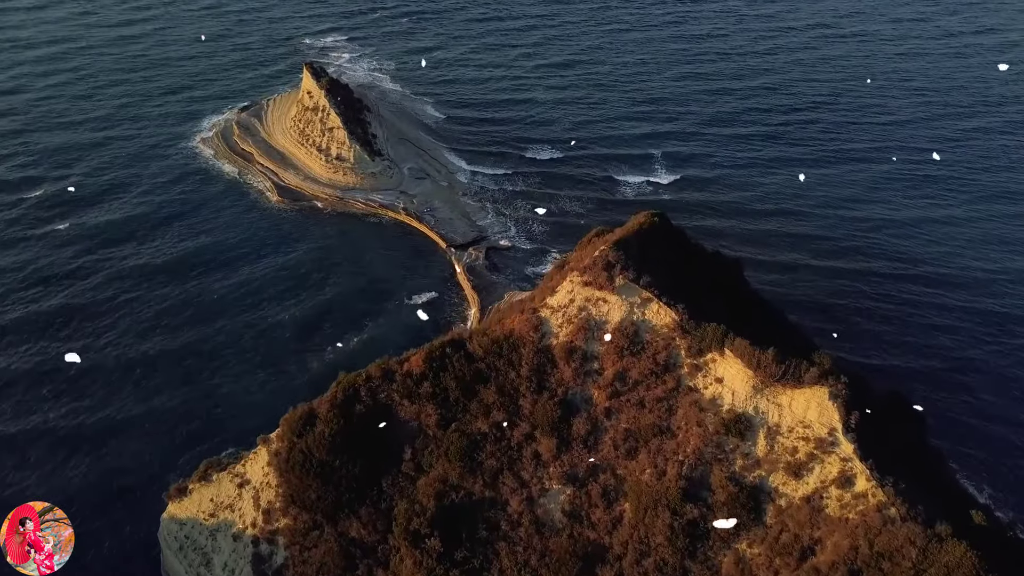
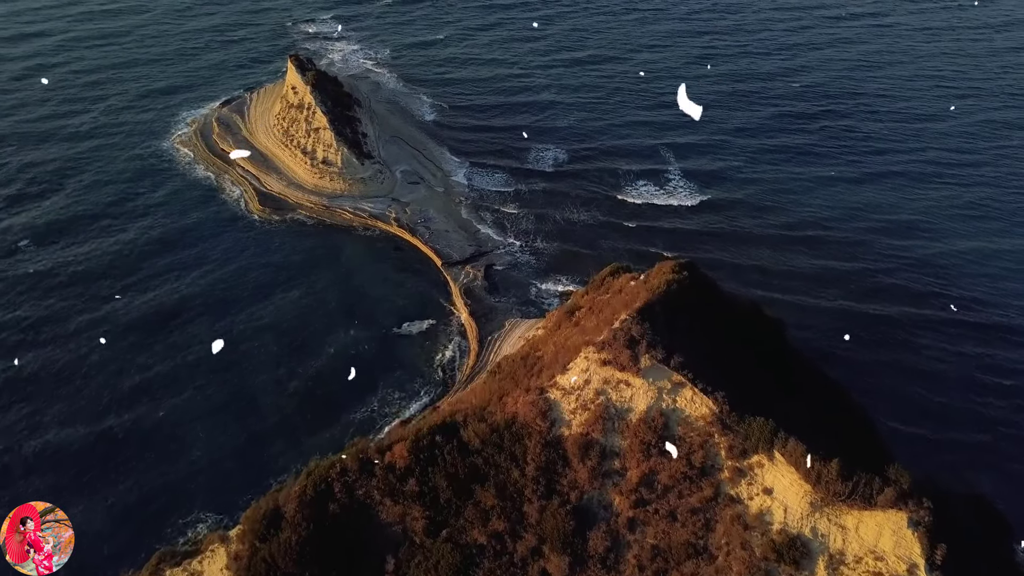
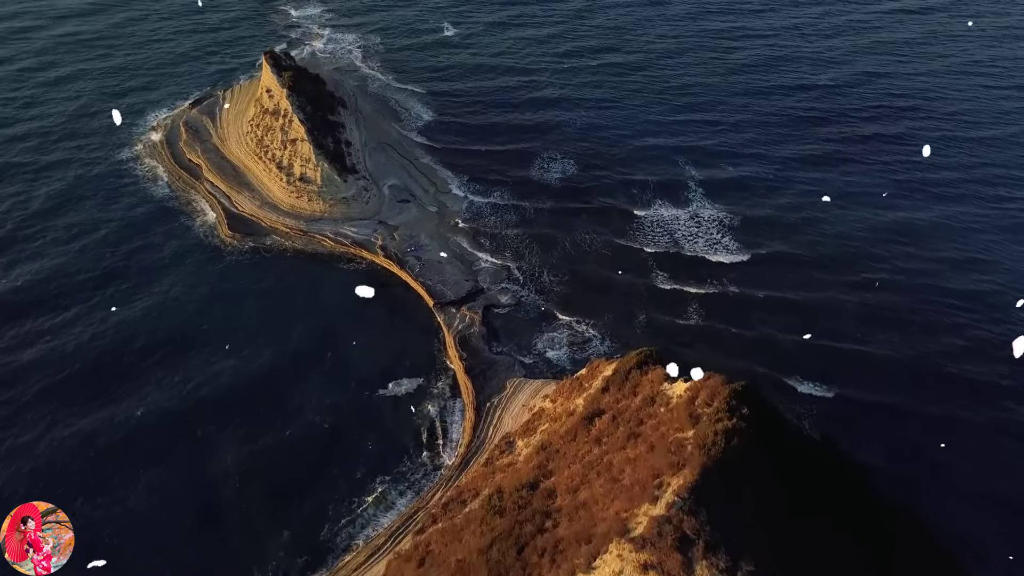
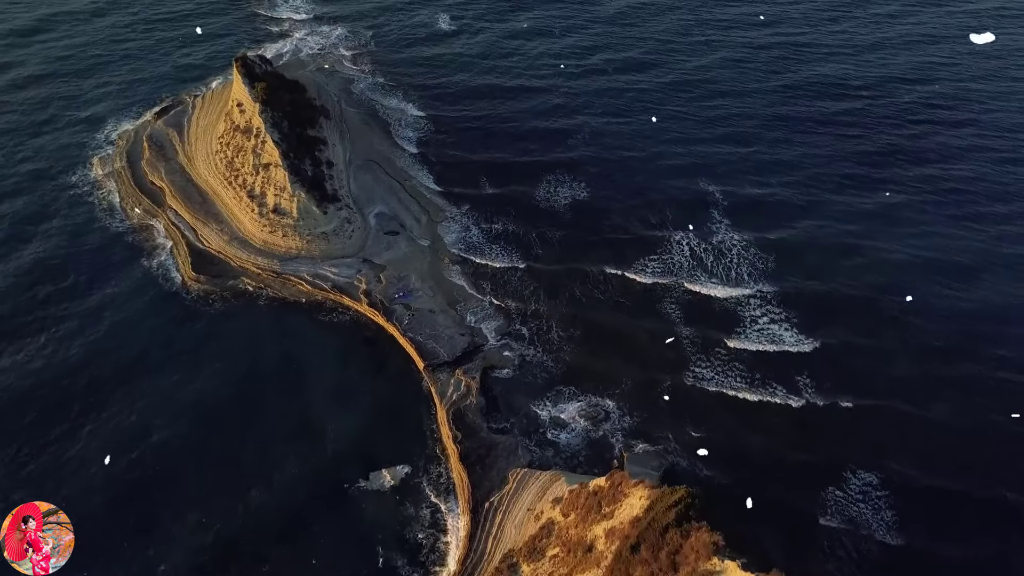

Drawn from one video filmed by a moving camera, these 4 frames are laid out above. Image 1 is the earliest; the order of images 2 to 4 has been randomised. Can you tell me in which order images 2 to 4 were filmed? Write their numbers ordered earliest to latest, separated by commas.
2, 3, 4
